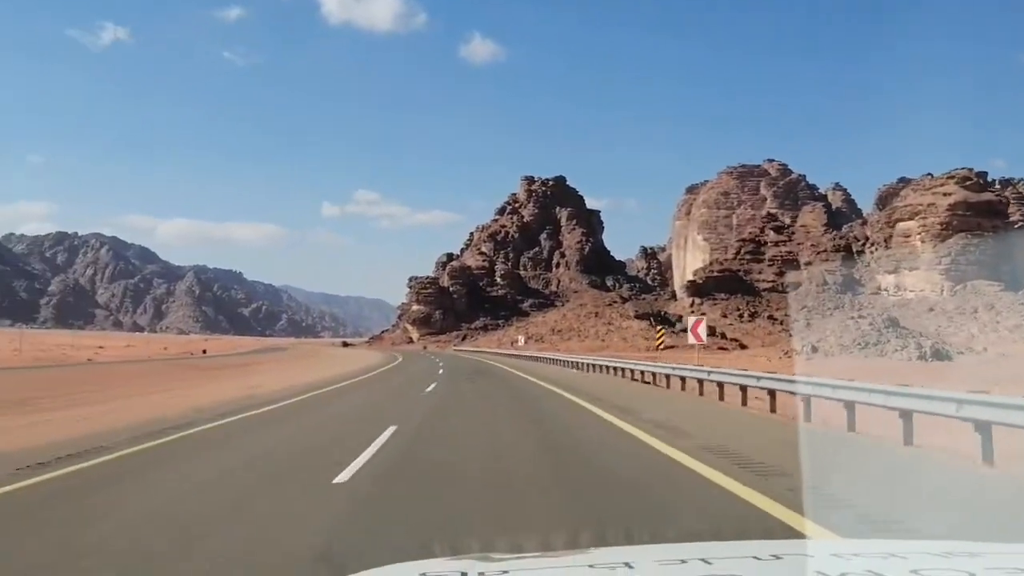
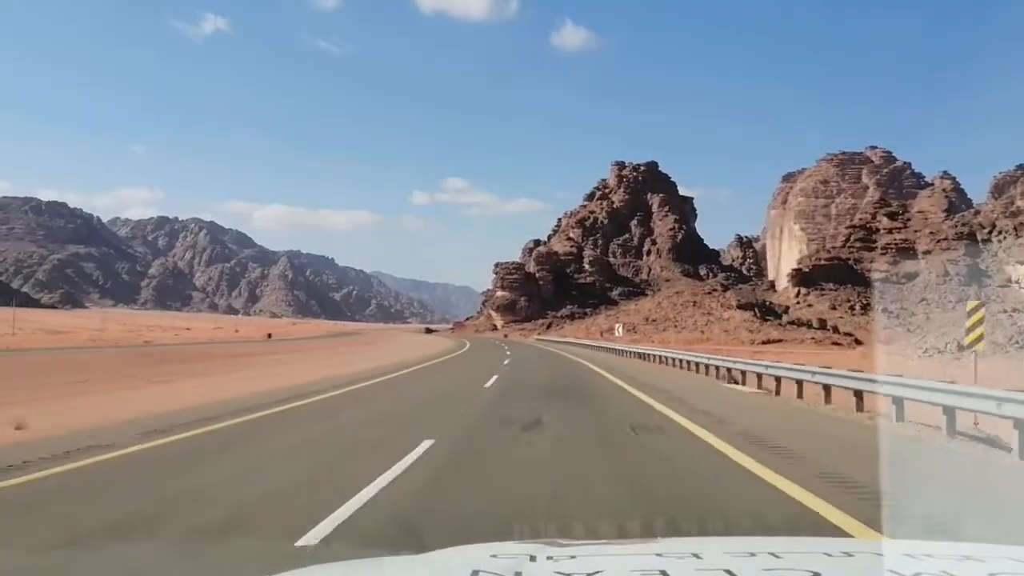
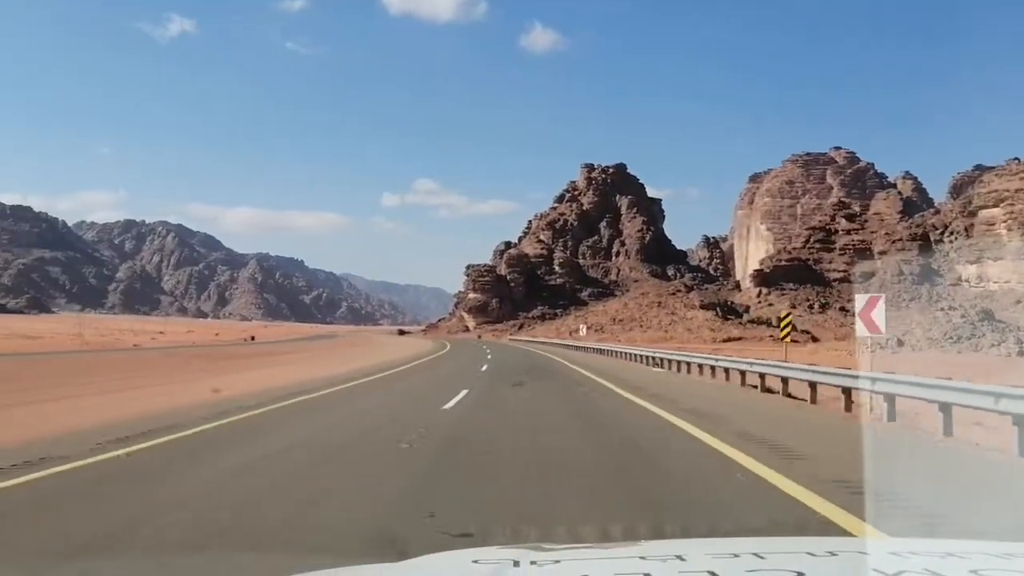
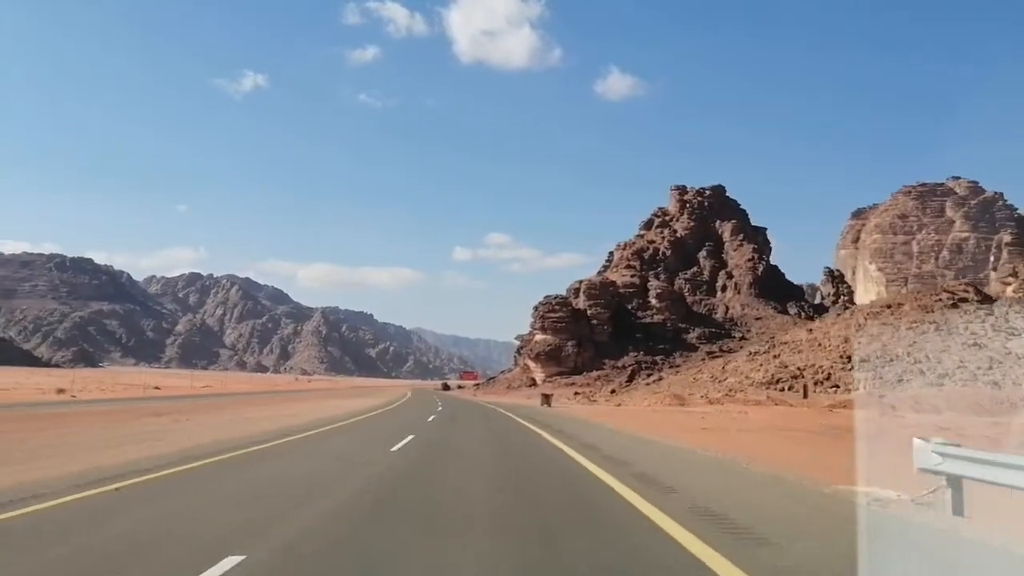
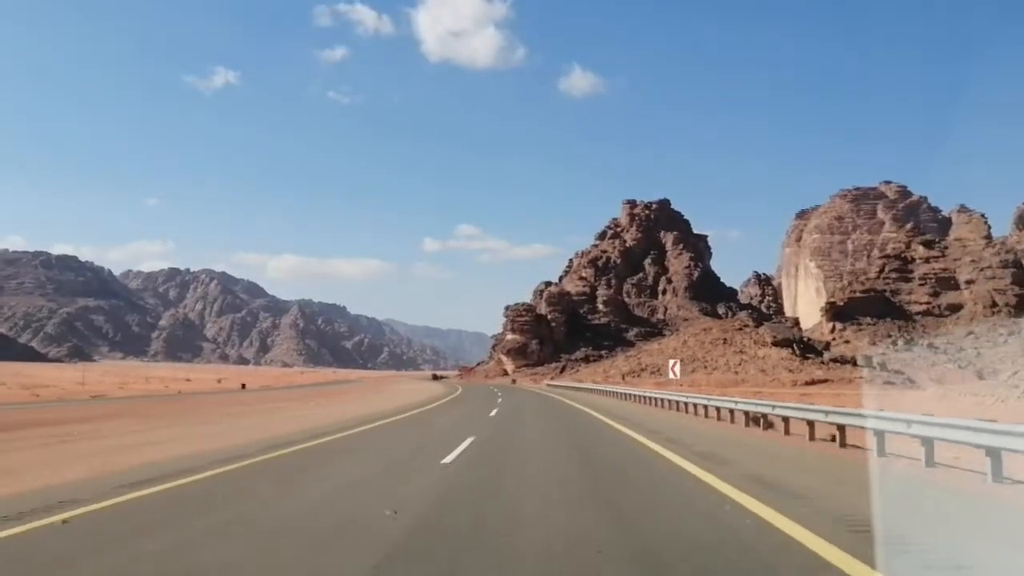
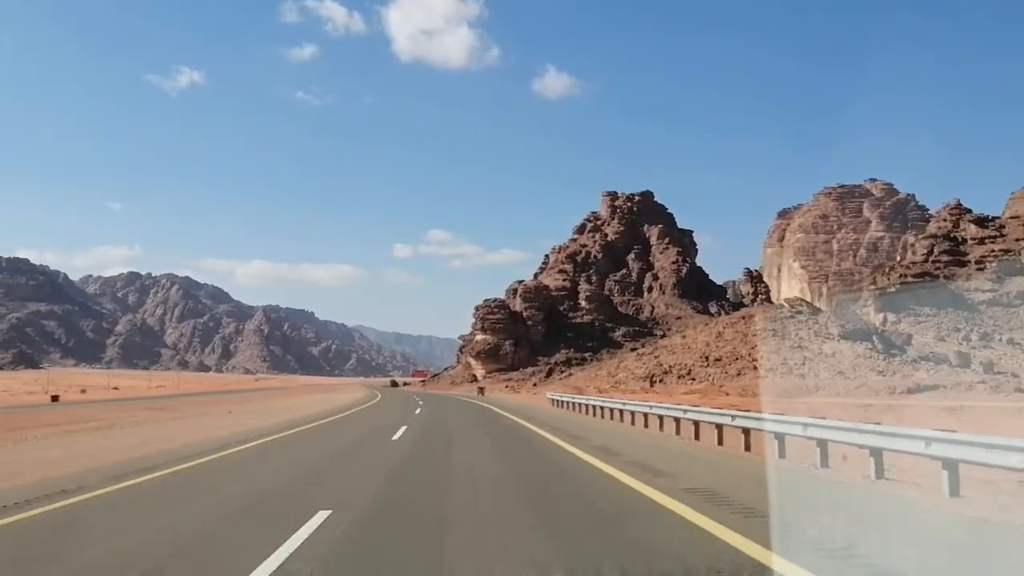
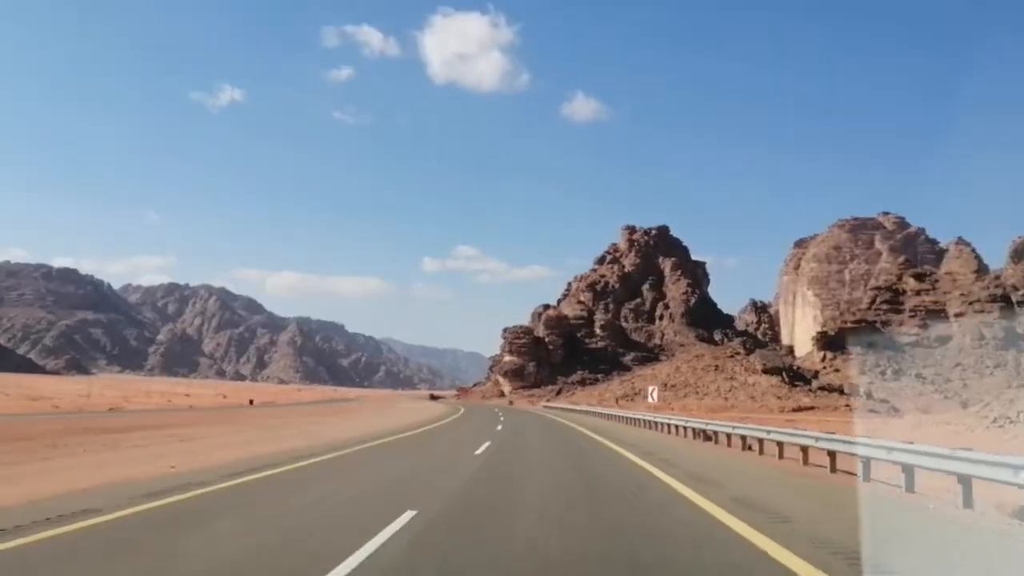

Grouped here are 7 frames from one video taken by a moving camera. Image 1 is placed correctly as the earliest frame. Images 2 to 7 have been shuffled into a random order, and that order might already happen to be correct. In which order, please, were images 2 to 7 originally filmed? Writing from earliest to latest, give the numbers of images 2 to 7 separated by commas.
3, 2, 7, 5, 6, 4
